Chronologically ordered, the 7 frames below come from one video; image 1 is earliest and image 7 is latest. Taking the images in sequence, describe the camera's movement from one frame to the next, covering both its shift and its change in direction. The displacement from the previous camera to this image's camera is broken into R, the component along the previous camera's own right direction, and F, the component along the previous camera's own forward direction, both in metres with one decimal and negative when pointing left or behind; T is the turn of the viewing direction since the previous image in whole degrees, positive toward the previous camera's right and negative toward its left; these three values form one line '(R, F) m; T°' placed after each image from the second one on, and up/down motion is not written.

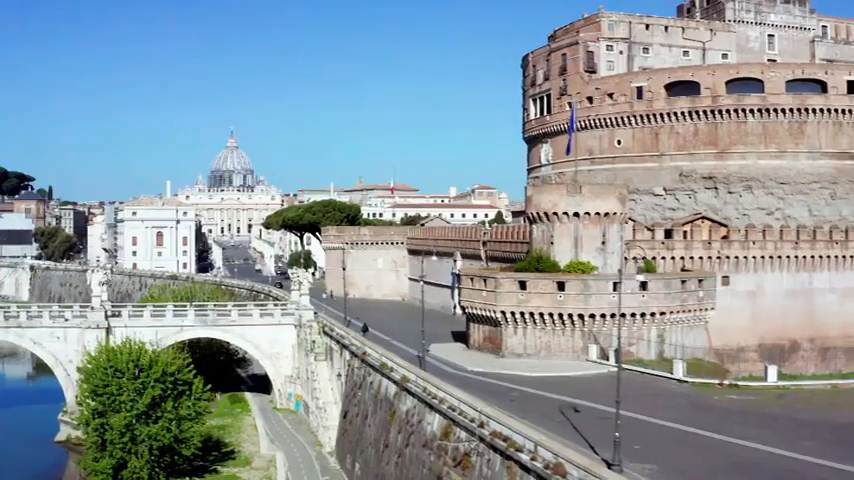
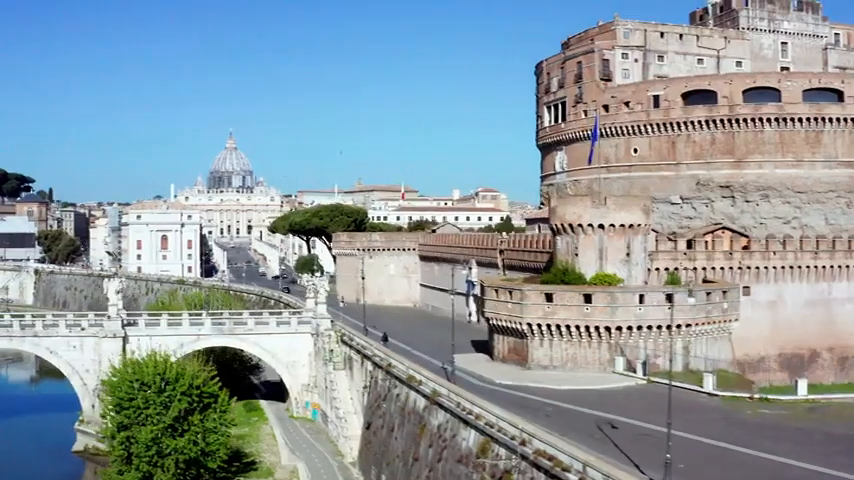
(-0.9, -0.1) m; 0°
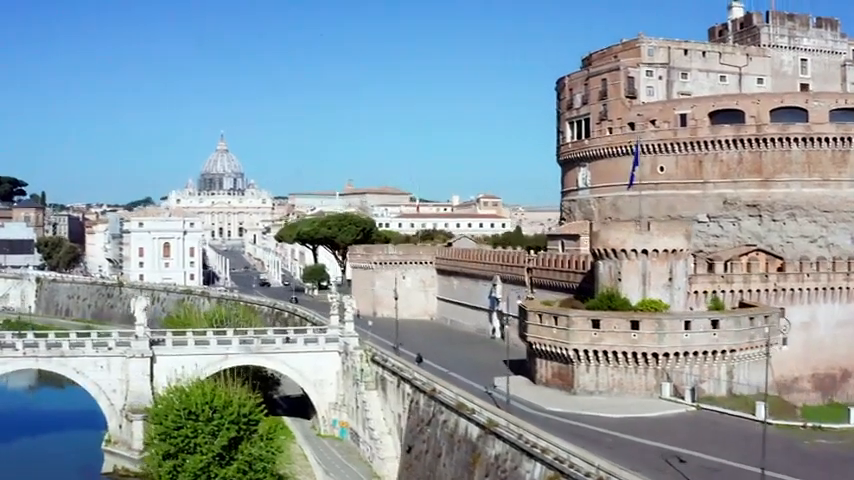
(-1.9, -0.2) m; 0°
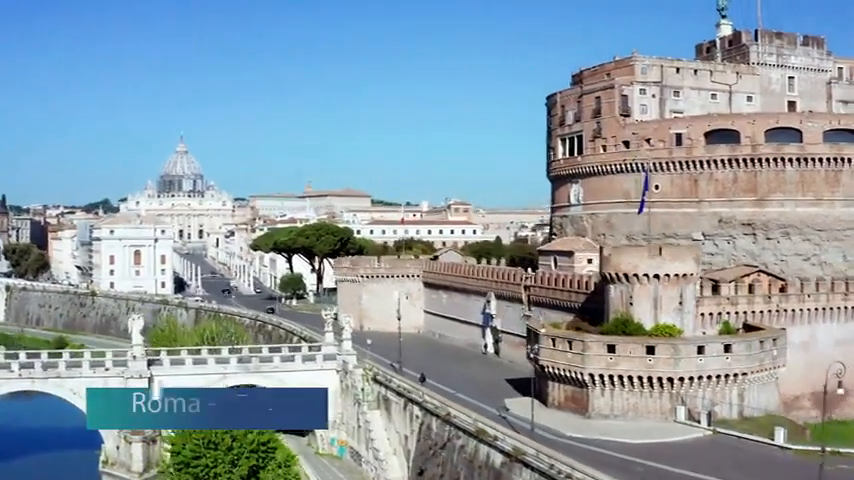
(-1.8, -0.1) m; +2°
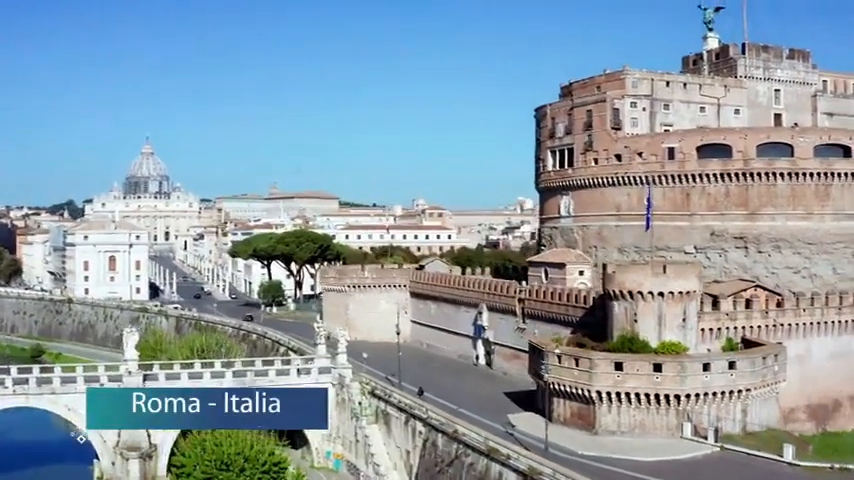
(-1.4, -0.2) m; +2°
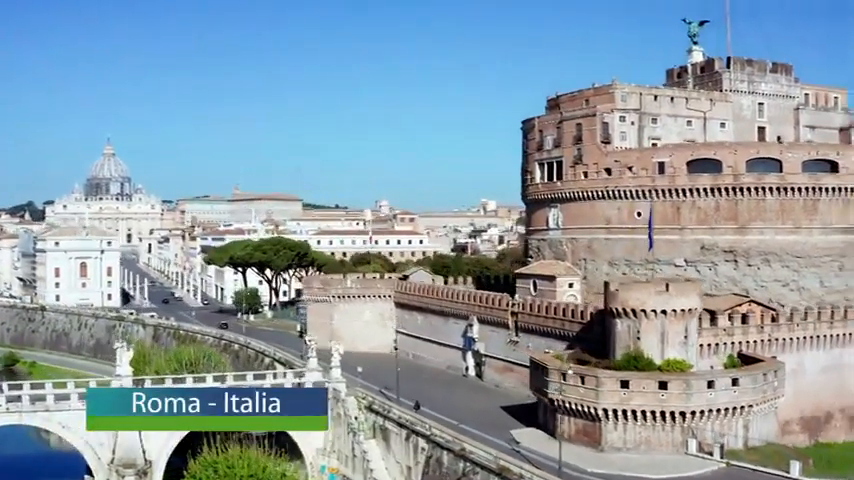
(-1.5, -0.2) m; +2°
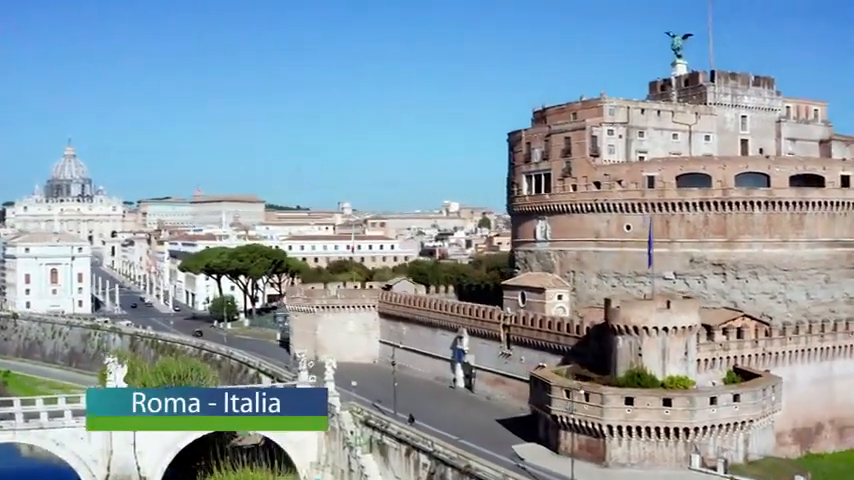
(-1.5, -0.2) m; +2°
